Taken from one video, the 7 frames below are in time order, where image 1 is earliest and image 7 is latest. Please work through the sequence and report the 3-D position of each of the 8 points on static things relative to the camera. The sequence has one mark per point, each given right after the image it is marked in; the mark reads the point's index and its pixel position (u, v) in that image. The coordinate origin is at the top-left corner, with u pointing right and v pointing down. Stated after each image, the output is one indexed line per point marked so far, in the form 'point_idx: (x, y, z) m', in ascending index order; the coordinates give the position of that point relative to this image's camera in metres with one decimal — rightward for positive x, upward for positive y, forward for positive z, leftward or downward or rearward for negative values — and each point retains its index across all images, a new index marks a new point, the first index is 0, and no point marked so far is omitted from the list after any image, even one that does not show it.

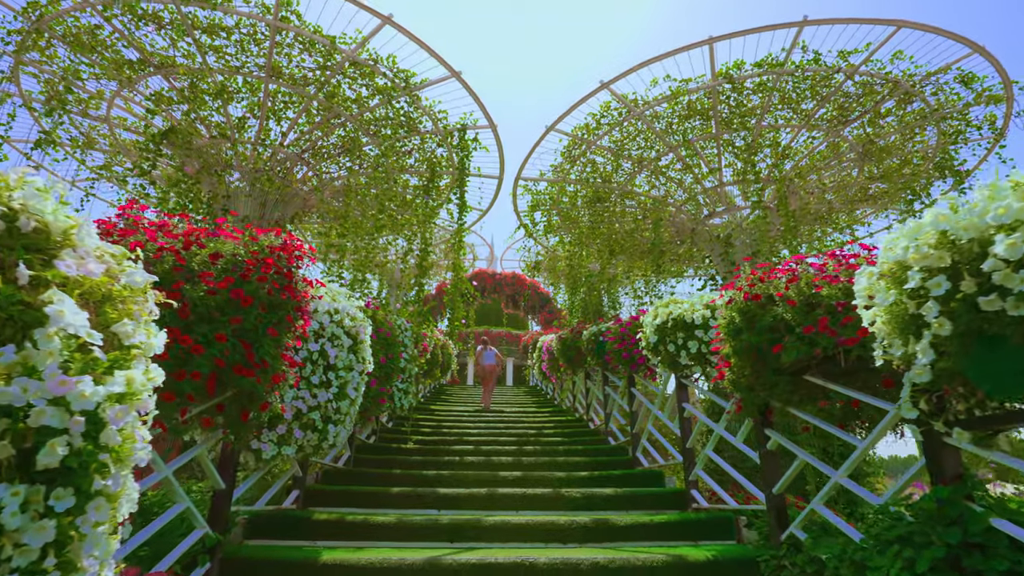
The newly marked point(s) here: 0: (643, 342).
0: (+0.9, -0.4, +3.3) m
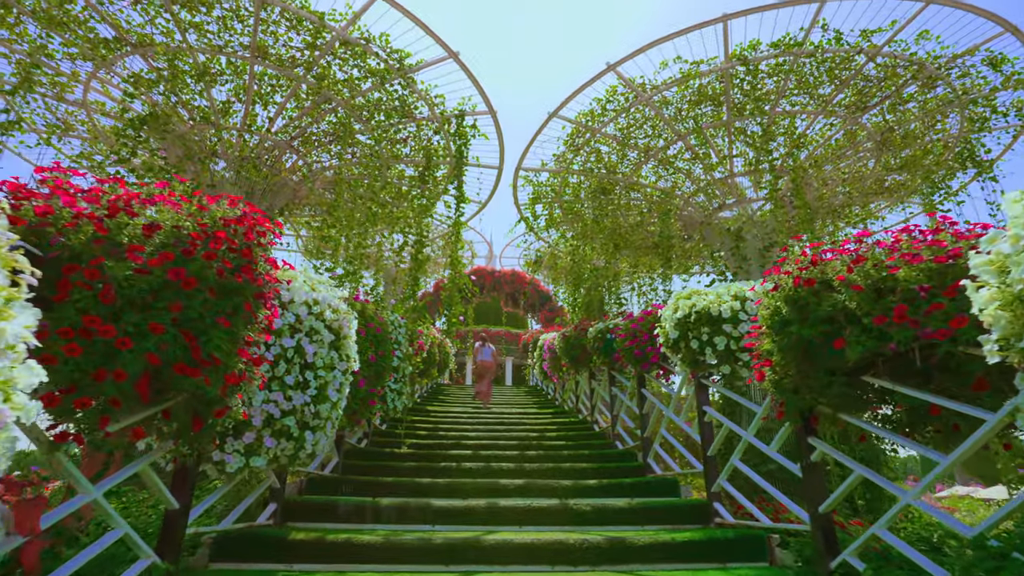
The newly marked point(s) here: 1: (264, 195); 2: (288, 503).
0: (+0.9, -0.3, +3.0) m
1: (-3.3, +1.2, +6.5) m
2: (-1.4, -1.3, +3.0) m
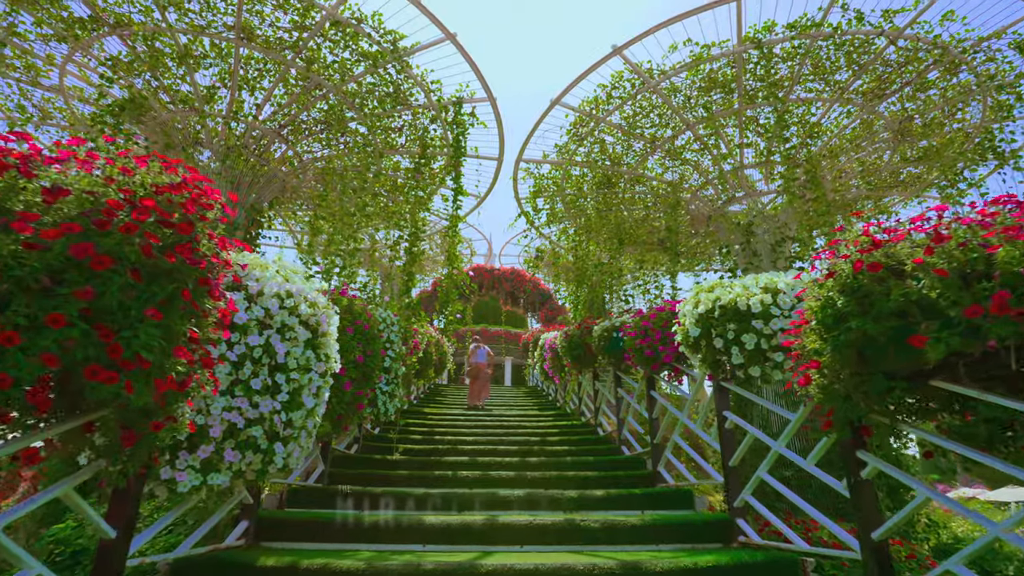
0: (+0.9, -0.3, +2.7) m
1: (-3.3, +1.3, +6.2) m
2: (-1.4, -1.3, +2.7) m
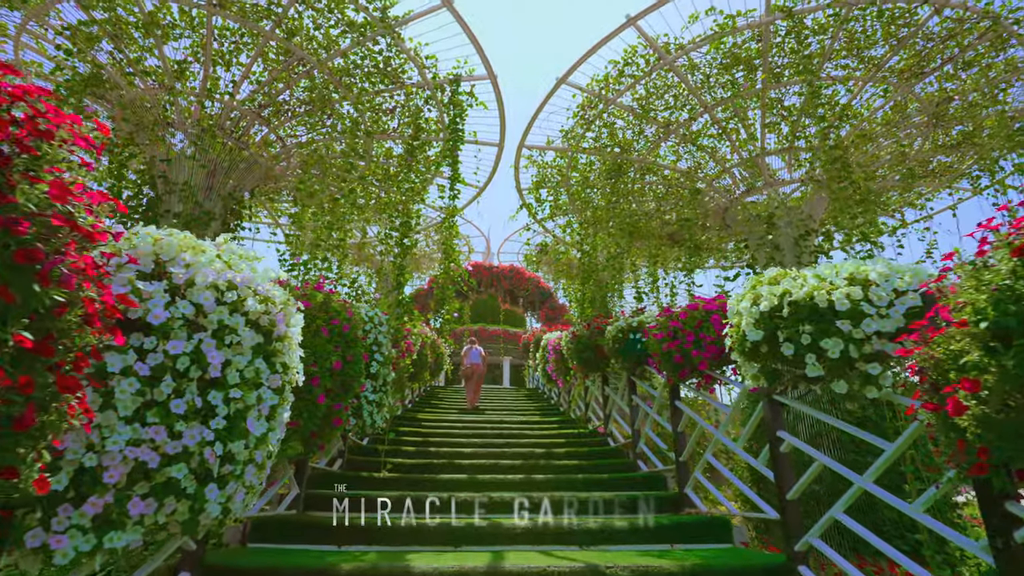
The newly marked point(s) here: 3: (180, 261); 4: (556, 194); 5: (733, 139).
0: (+1.0, -0.2, +2.2) m
1: (-3.3, +1.3, +5.7) m
2: (-1.3, -1.2, +2.2) m
3: (-1.1, +0.1, +1.6) m
4: (+0.6, +1.4, +7.3) m
5: (+2.8, +1.9, +6.1) m
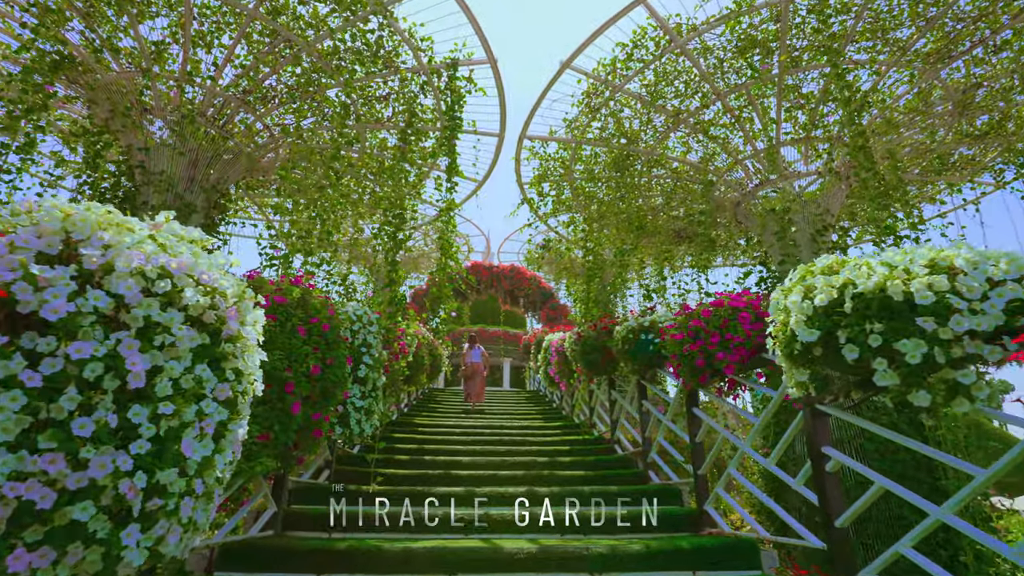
0: (+1.0, -0.2, +1.8) m
1: (-3.3, +1.4, +5.3) m
2: (-1.3, -1.2, +1.8) m
3: (-1.1, +0.1, +1.3) m
4: (+0.7, +1.4, +6.9) m
5: (+2.8, +1.9, +5.8) m
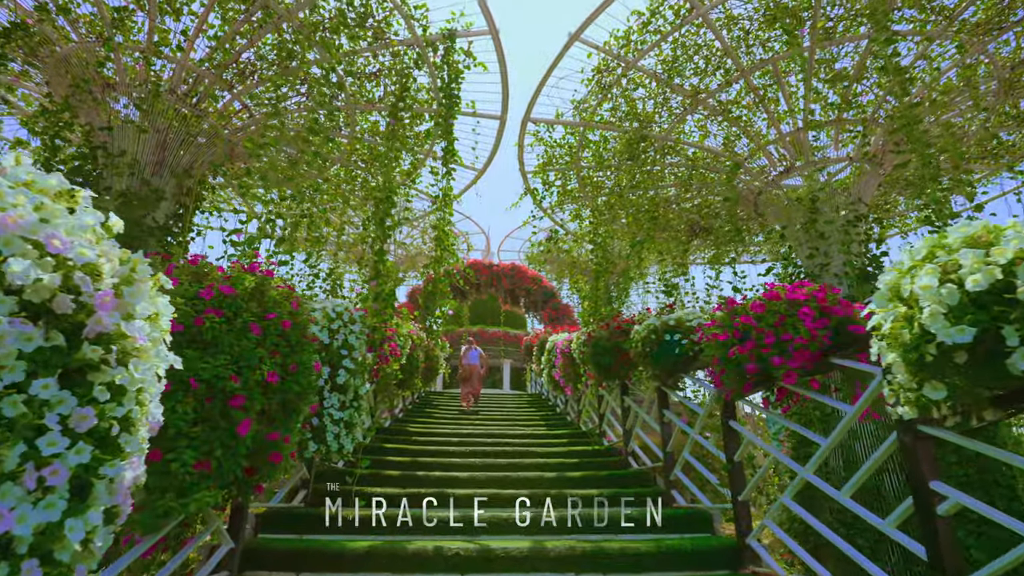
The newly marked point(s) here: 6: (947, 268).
0: (+1.0, -0.1, +1.3) m
1: (-3.2, +1.4, +4.8) m
2: (-1.3, -1.2, +1.3) m
3: (-1.1, +0.2, +0.8) m
4: (+0.7, +1.5, +6.4) m
5: (+2.8, +1.9, +5.3) m
6: (+1.1, +0.1, +1.2) m
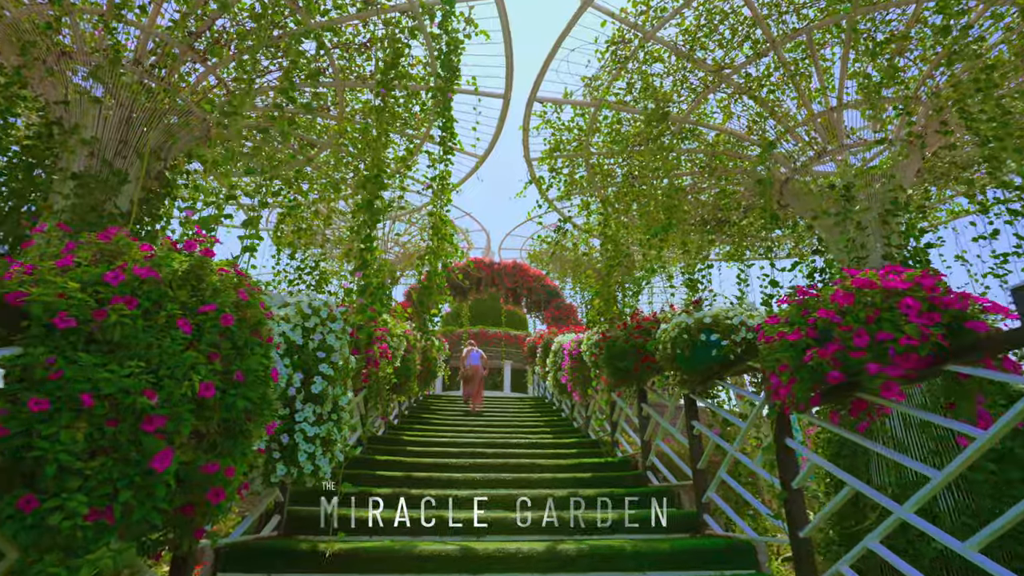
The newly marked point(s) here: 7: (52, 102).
0: (+1.1, -0.1, +0.8) m
1: (-3.2, +1.5, +4.3) m
2: (-1.3, -1.1, +0.8) m
3: (-1.0, +0.2, +0.3) m
4: (+0.7, +1.5, +5.9) m
5: (+2.9, +2.0, +4.8) m
6: (+1.1, +0.1, +0.7) m
7: (-3.7, +1.5, +4.0) m
